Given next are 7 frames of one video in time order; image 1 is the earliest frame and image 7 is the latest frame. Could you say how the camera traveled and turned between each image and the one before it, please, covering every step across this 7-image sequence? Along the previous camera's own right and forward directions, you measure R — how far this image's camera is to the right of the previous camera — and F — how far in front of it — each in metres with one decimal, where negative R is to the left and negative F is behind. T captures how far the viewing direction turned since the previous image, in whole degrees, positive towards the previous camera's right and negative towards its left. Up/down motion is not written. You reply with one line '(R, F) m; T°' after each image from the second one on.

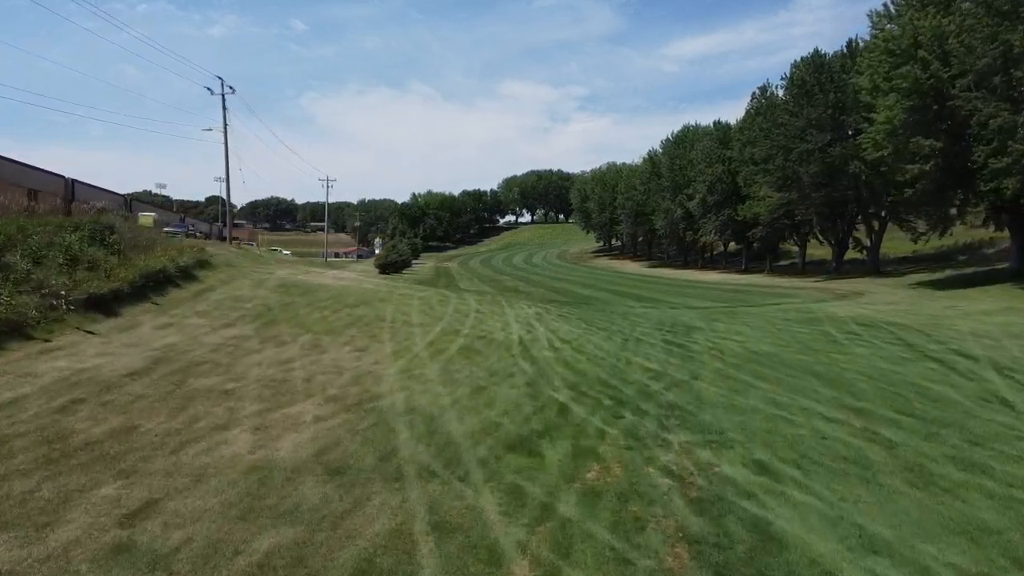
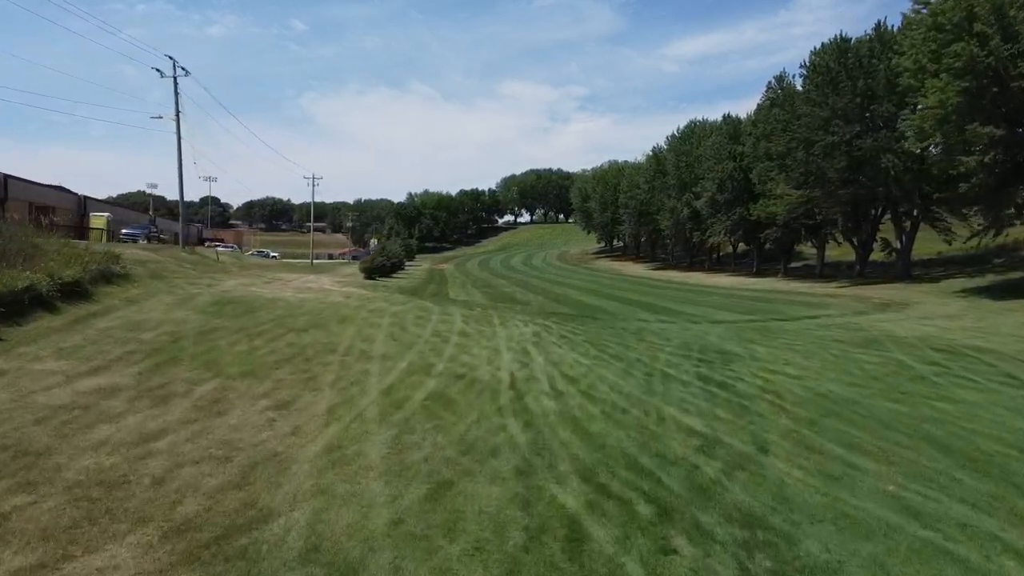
(+0.1, +3.3) m; 0°
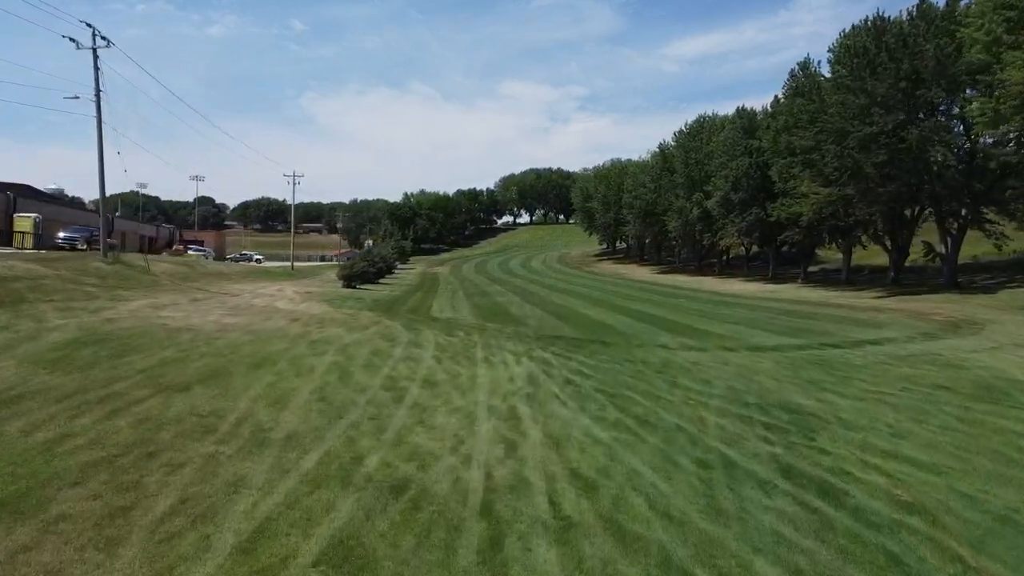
(+0.2, +4.0) m; 0°
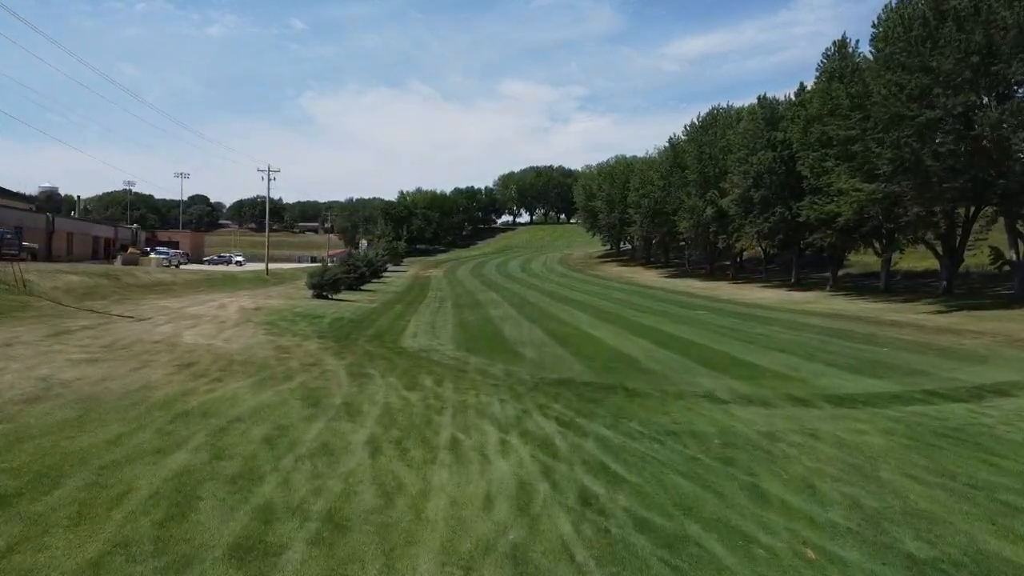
(+0.2, +4.7) m; 0°
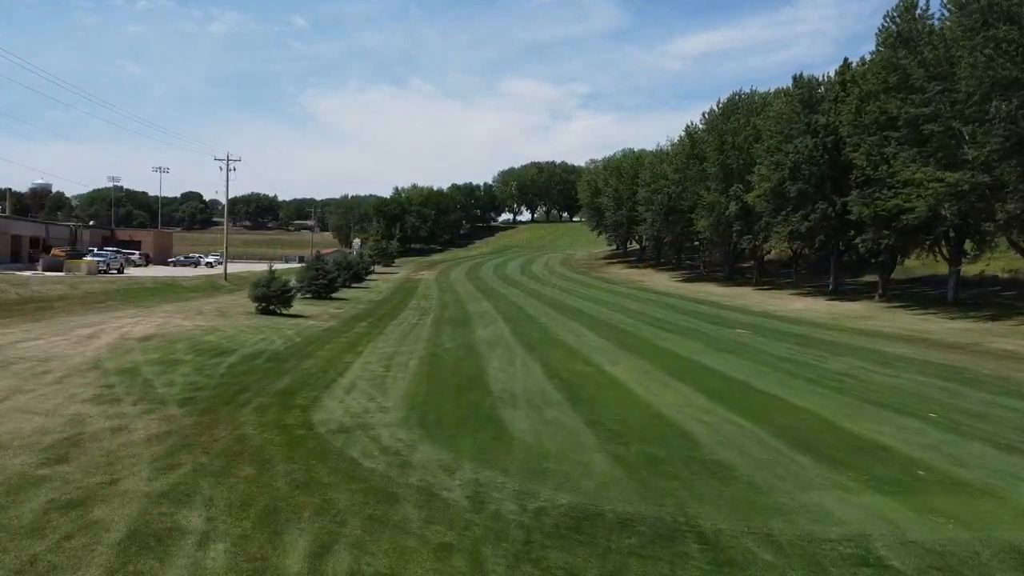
(+0.2, +6.1) m; 0°
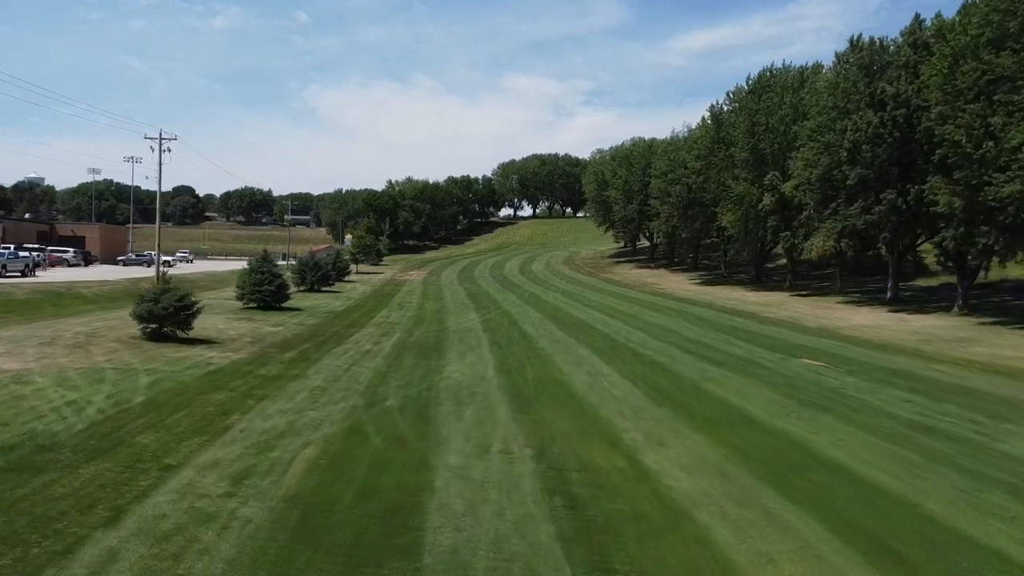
(+0.3, +7.0) m; 0°
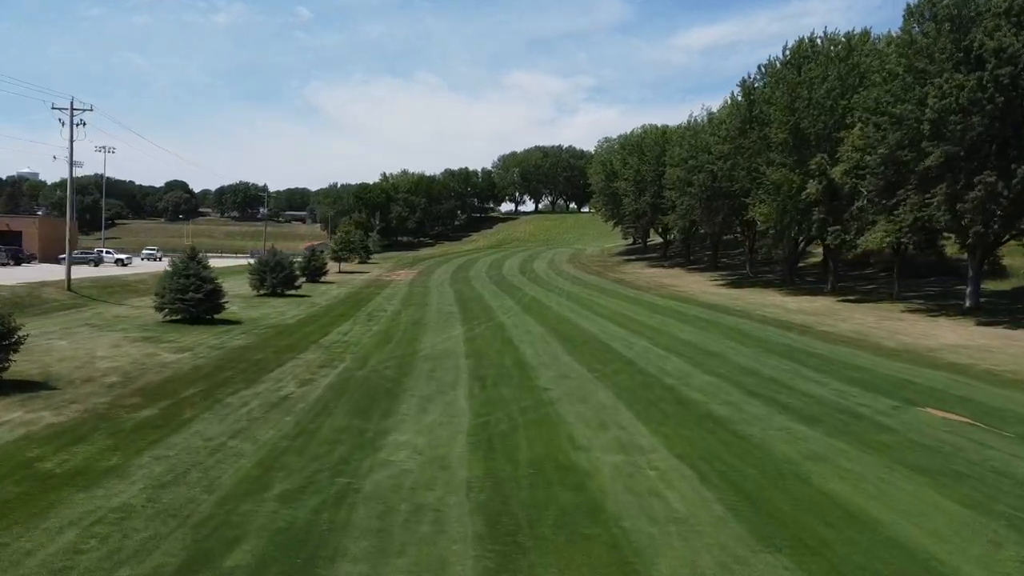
(+0.2, +6.3) m; 0°
